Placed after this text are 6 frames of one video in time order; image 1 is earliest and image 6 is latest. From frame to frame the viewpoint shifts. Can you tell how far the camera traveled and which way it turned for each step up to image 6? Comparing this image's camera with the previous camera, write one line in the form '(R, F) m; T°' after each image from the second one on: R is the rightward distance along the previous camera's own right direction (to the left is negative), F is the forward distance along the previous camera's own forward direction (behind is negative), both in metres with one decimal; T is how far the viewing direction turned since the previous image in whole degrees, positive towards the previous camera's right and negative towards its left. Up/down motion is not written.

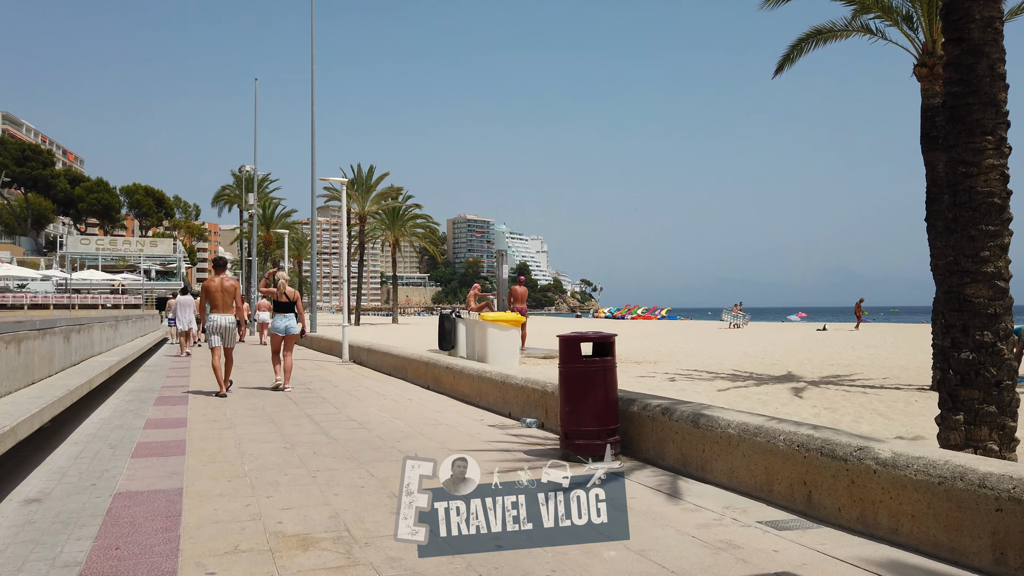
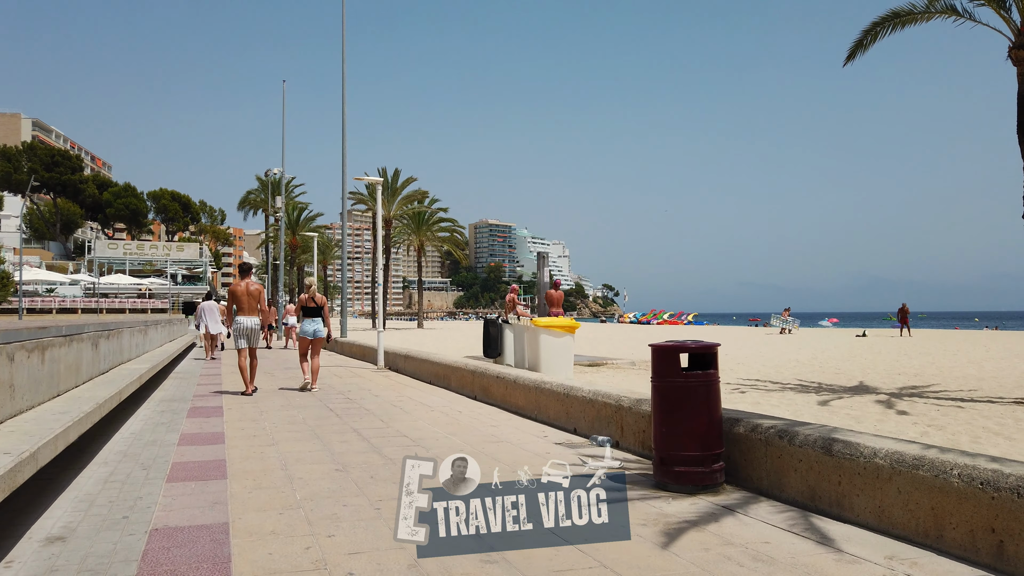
(-0.4, +0.8) m; -2°
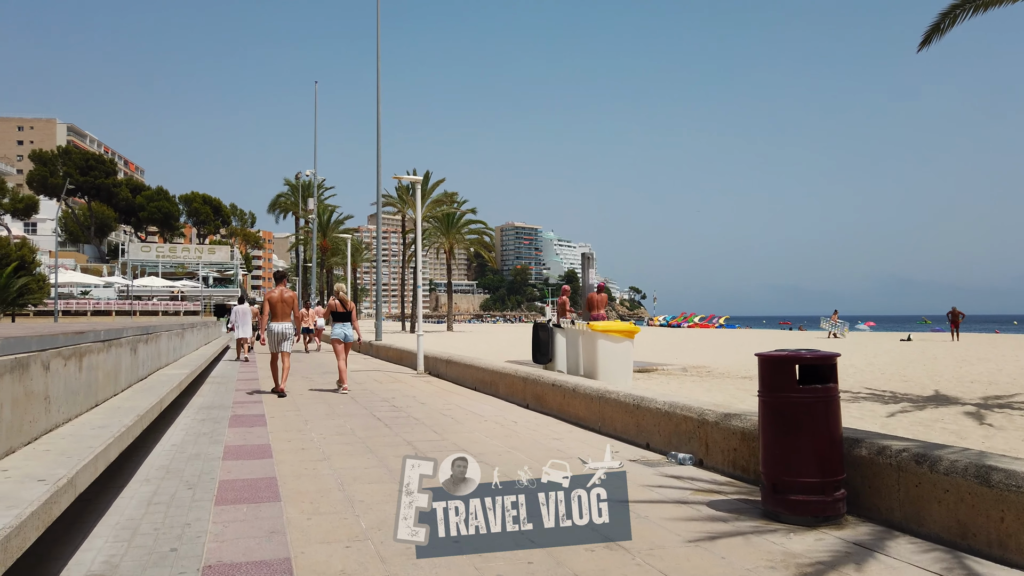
(-0.4, +0.6) m; -2°
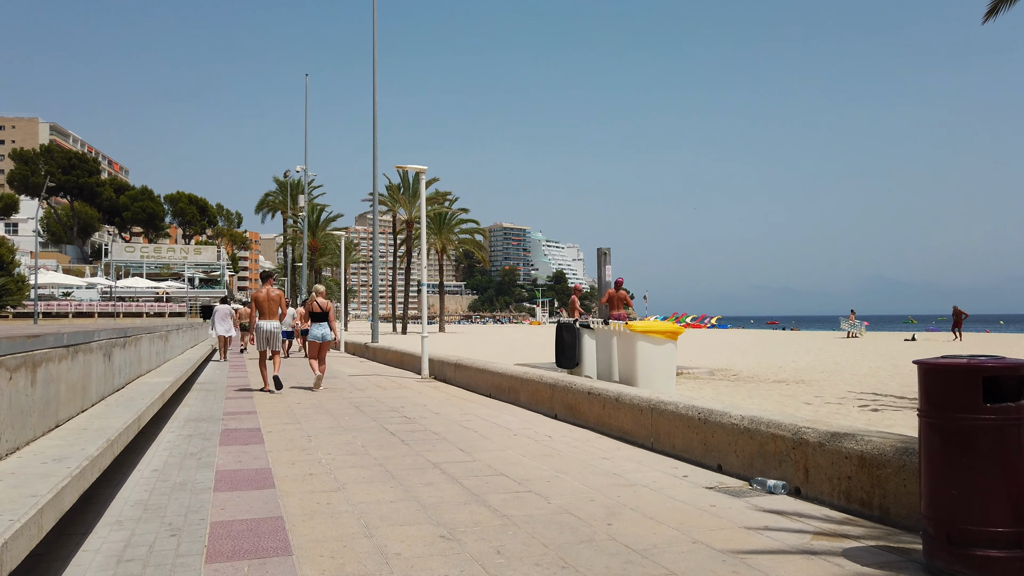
(-0.5, +1.1) m; +1°
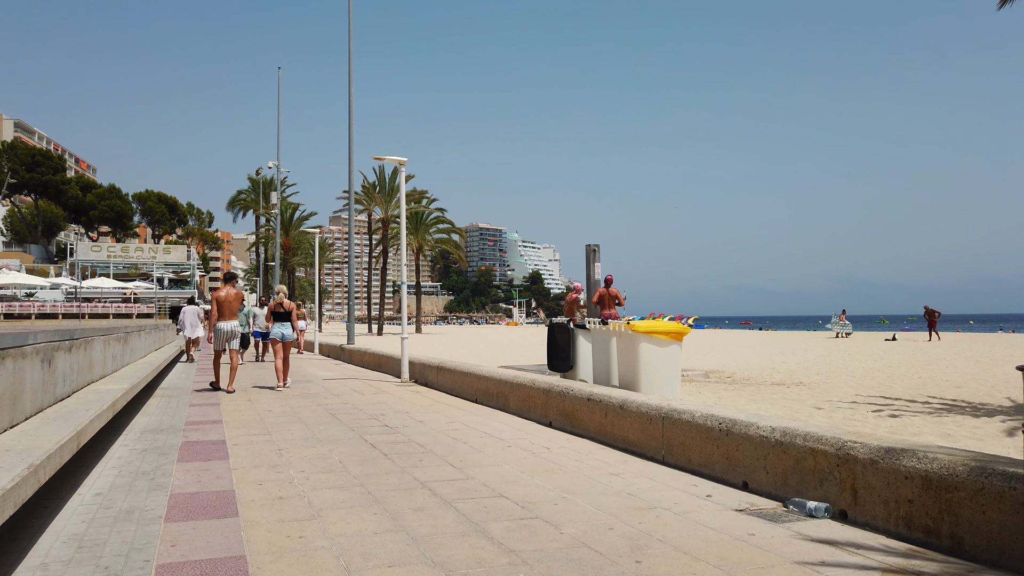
(-0.2, +0.7) m; +2°
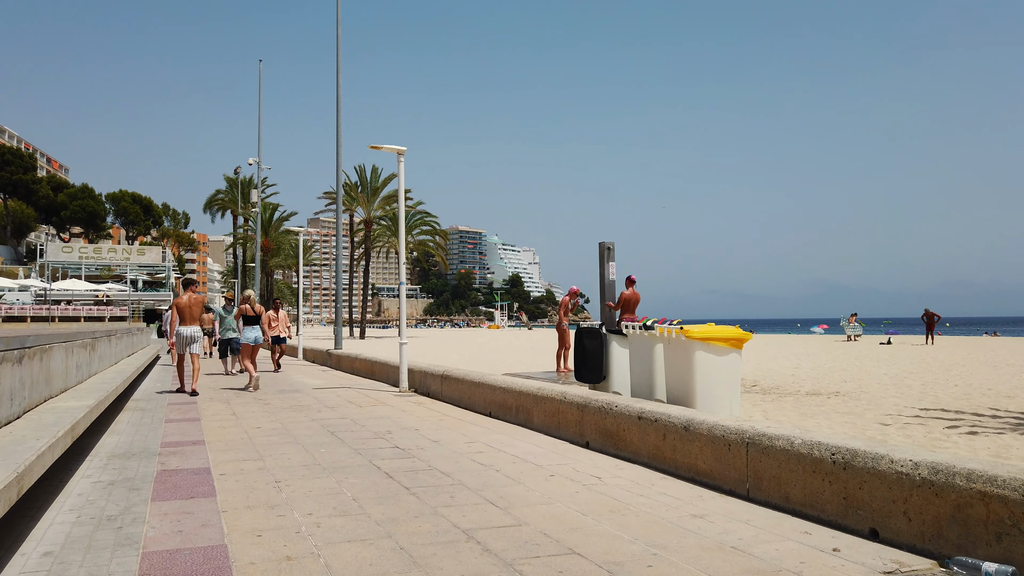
(-0.5, +1.1) m; +2°
